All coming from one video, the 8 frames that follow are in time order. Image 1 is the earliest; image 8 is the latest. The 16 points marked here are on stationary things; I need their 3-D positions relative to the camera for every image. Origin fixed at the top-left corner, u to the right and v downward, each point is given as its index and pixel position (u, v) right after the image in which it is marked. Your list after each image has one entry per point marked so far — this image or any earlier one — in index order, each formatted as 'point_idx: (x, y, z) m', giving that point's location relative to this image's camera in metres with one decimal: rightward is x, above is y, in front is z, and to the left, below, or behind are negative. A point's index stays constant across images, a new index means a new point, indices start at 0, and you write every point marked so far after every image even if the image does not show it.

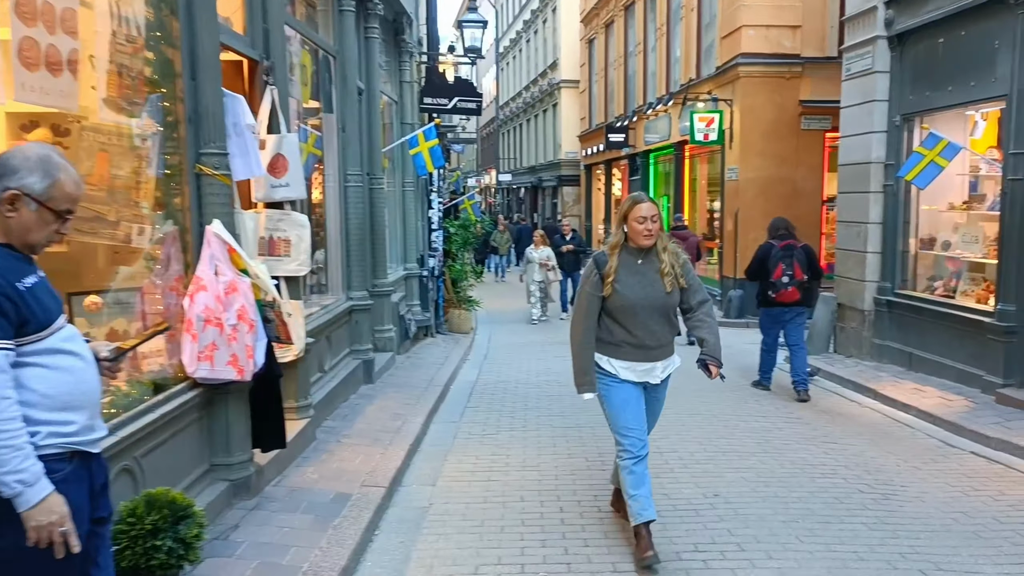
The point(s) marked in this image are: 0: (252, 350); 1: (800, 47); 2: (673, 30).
0: (-1.4, -0.4, +4.3) m
1: (+5.2, +4.4, +14.2) m
2: (+4.0, +6.4, +19.2) m
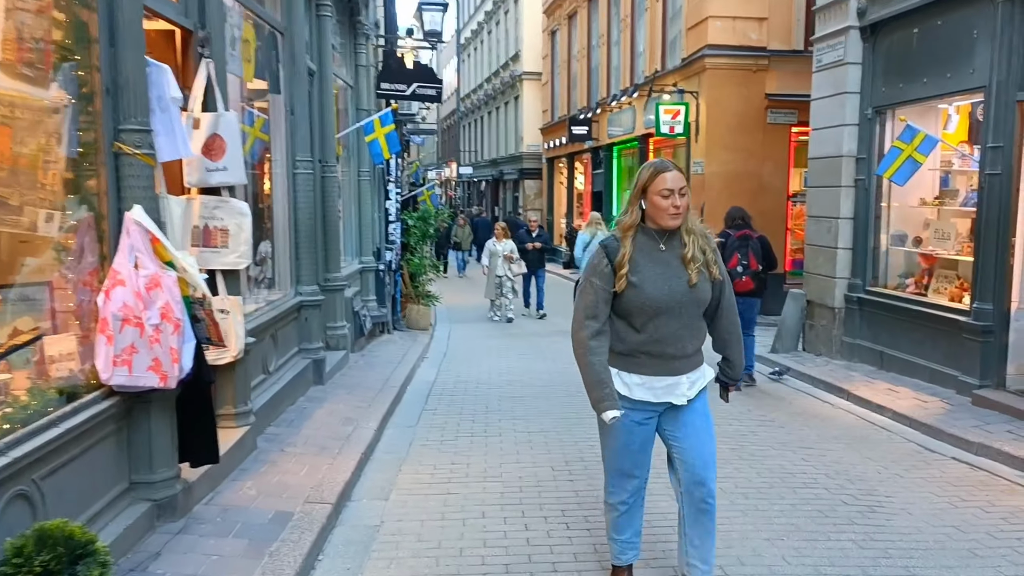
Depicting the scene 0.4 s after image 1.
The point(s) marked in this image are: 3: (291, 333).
0: (-1.6, -0.3, +3.8) m
1: (+4.6, +4.5, +14.0) m
2: (+3.0, +6.5, +18.9) m
3: (-2.0, -0.4, +7.2) m
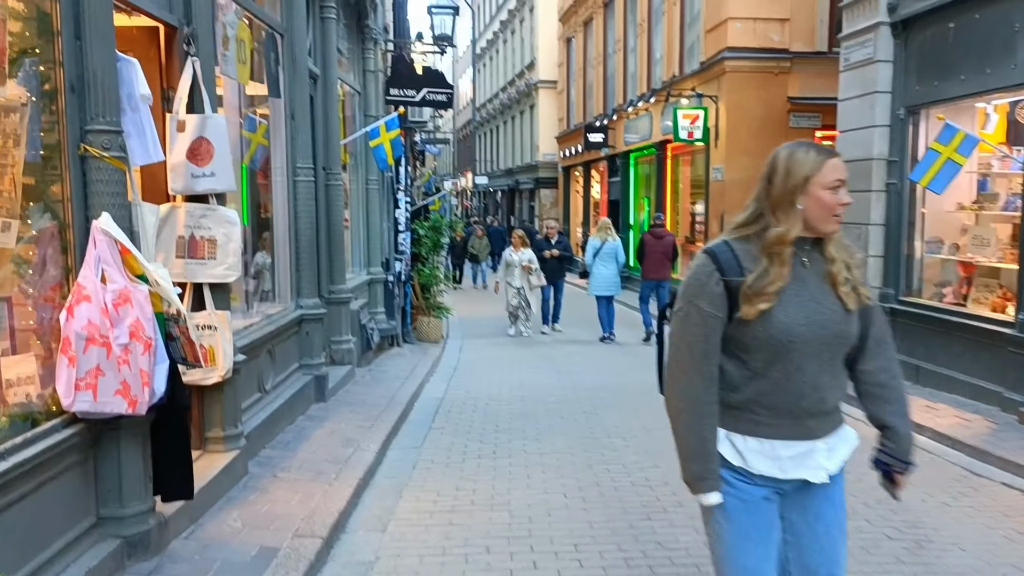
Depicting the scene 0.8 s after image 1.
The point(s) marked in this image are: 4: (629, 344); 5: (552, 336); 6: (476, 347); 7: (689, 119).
0: (-1.6, -0.4, +3.5) m
1: (+4.8, +4.3, +13.5) m
2: (+3.4, +6.2, +18.5) m
3: (-1.9, -0.5, +6.8) m
4: (+1.9, -0.9, +12.8) m
5: (+0.7, -0.8, +12.8) m
6: (-0.6, -0.9, +11.7) m
7: (+3.2, +3.1, +14.2) m
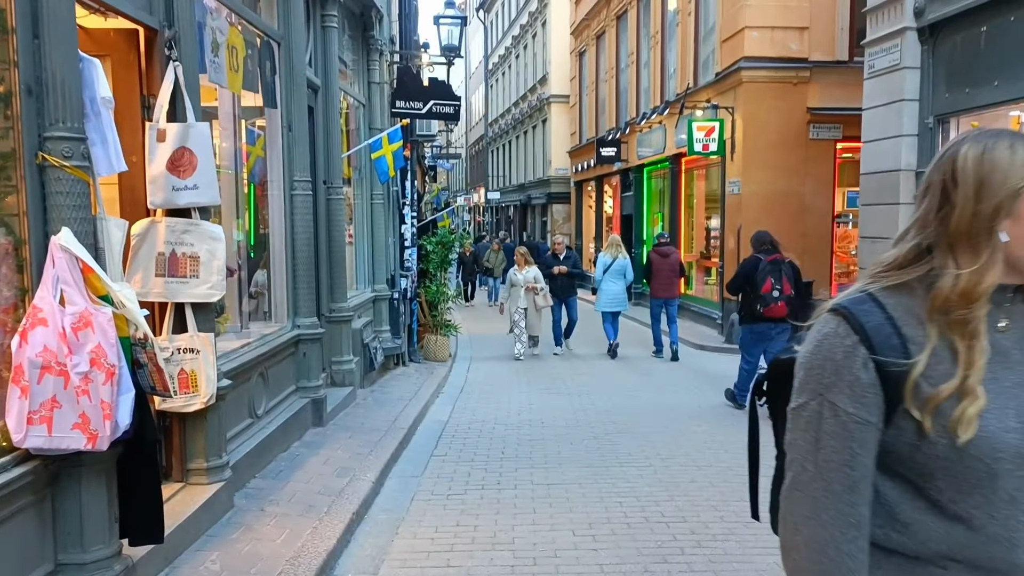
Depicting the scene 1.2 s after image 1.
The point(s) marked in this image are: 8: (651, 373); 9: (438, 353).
0: (-1.6, -0.5, +3.1) m
1: (+5.0, +4.0, +13.2) m
2: (+3.6, +5.9, +18.3) m
3: (-1.9, -0.7, +6.5) m
4: (+2.1, -1.2, +12.4) m
5: (+0.8, -1.1, +12.4) m
6: (-0.4, -1.2, +11.4) m
7: (+3.4, +2.8, +13.8) m
8: (+2.0, -1.3, +11.4) m
9: (-1.1, -1.0, +11.4) m
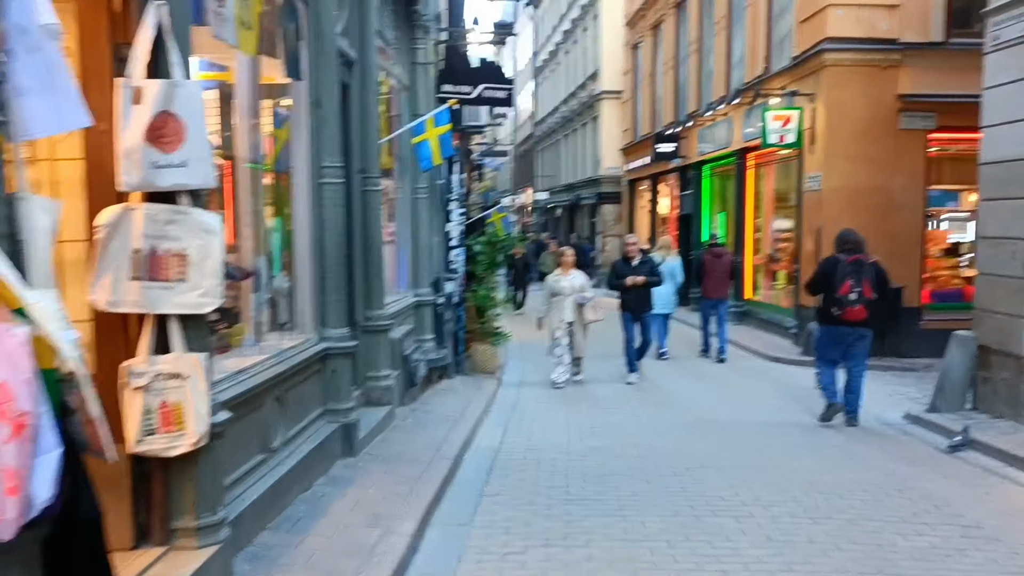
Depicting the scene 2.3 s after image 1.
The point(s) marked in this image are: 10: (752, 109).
0: (-1.3, -0.5, +2.1) m
1: (+5.8, +3.9, +11.8) m
2: (+4.8, +5.7, +16.9) m
3: (-1.4, -0.7, +5.5) m
4: (+2.9, -1.3, +11.1) m
5: (+1.6, -1.1, +11.2) m
6: (+0.3, -1.2, +10.3) m
7: (+4.3, +2.7, +12.5) m
8: (+2.8, -1.3, +10.2) m
9: (-0.4, -1.0, +10.3) m
10: (+4.6, +3.3, +14.7) m
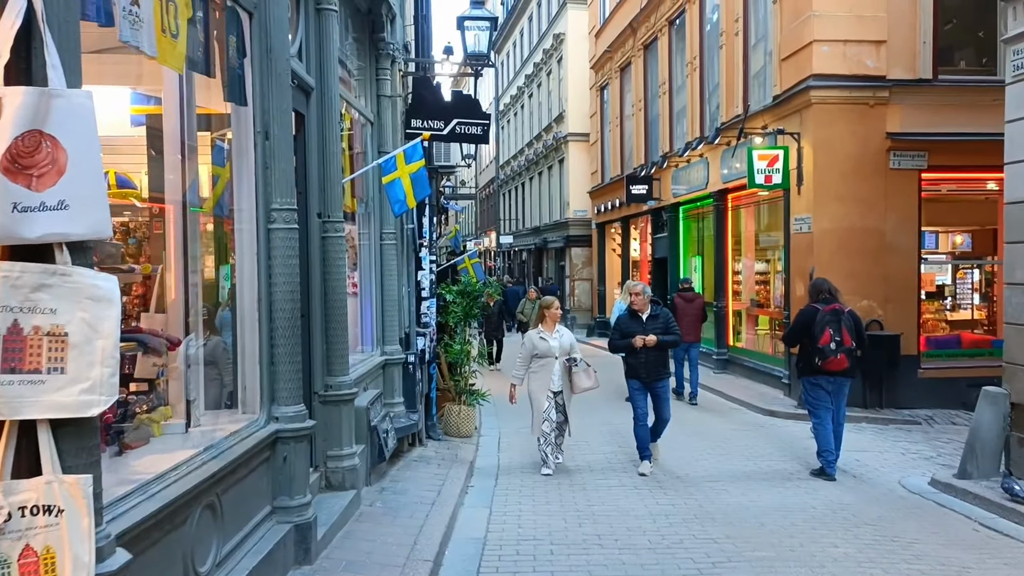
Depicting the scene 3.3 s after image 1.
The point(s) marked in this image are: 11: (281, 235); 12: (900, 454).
0: (-1.2, -0.7, +1.1) m
1: (+5.4, +3.2, +11.3) m
2: (+4.1, +4.8, +16.5) m
3: (-1.4, -1.1, +4.4) m
4: (+2.6, -1.9, +10.2) m
5: (+1.3, -1.8, +10.3) m
6: (+0.1, -1.9, +9.2) m
7: (+3.9, +2.0, +11.9) m
8: (+2.5, -1.9, +9.2) m
9: (-0.6, -1.7, +9.3) m
10: (+4.0, +2.5, +14.1) m
11: (-1.4, +0.3, +4.7) m
12: (+4.4, -1.9, +8.9) m
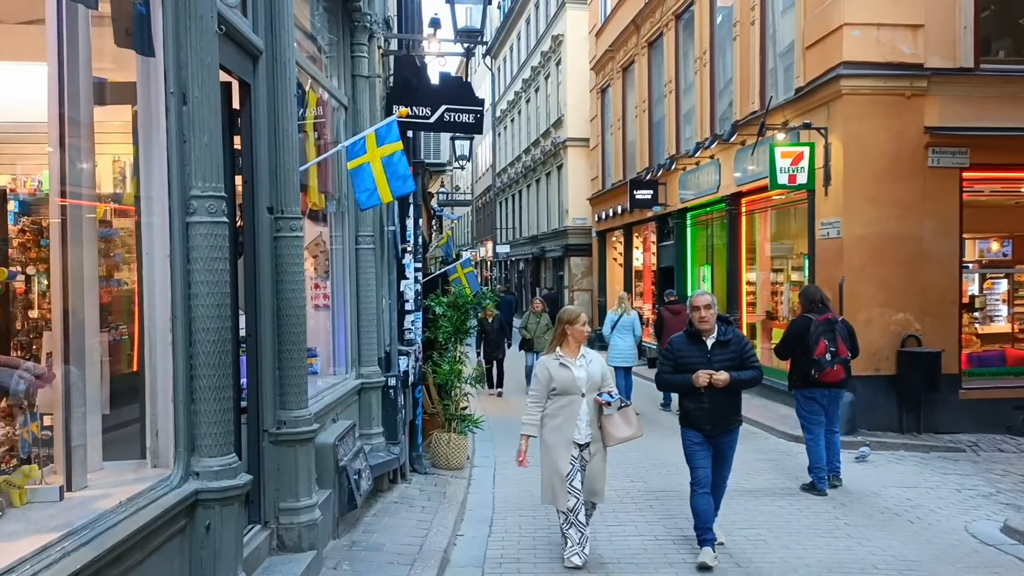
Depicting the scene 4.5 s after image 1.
0: (-1.2, -0.7, -0.1) m
1: (+5.4, +3.1, +10.2) m
2: (+4.1, +4.5, +15.4) m
3: (-1.5, -1.2, +3.3) m
4: (+2.5, -2.1, +9.0) m
5: (+1.3, -2.0, +9.1) m
6: (0.0, -2.0, +8.1) m
7: (+3.9, +1.8, +10.8) m
8: (+2.5, -2.1, +8.1) m
9: (-0.6, -1.8, +8.1) m
10: (+4.0, +2.3, +13.0) m
11: (-1.4, +0.3, +3.5) m
12: (+4.4, -2.0, +7.7) m
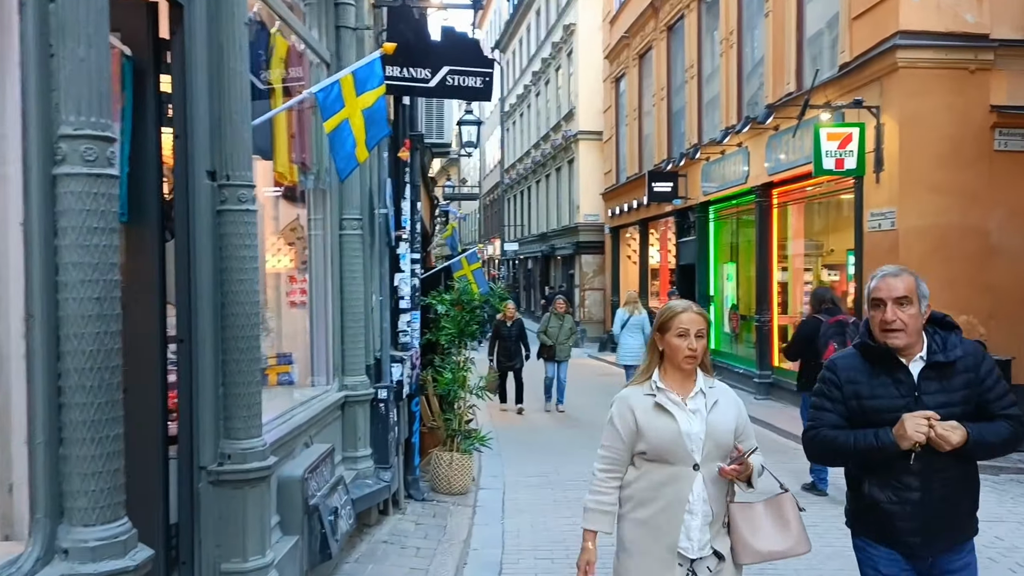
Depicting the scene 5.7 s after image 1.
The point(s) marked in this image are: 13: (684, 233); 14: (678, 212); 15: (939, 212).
0: (-1.2, -0.7, -1.3) m
1: (+5.5, +3.1, +9.0) m
2: (+4.3, +4.6, +14.2) m
3: (-1.4, -1.1, +2.1) m
4: (+2.6, -2.0, +7.8) m
5: (+1.4, -1.9, +7.9) m
6: (+0.1, -1.9, +6.9) m
7: (+4.0, +1.8, +9.6) m
8: (+2.6, -2.0, +6.9) m
9: (-0.5, -1.7, +6.9) m
10: (+4.2, +2.3, +11.8) m
11: (-1.3, +0.3, +2.4) m
12: (+4.5, -2.0, +6.5) m
13: (+3.9, +1.3, +17.8) m
14: (+3.8, +1.7, +17.9) m
15: (+4.9, +0.9, +9.0) m
